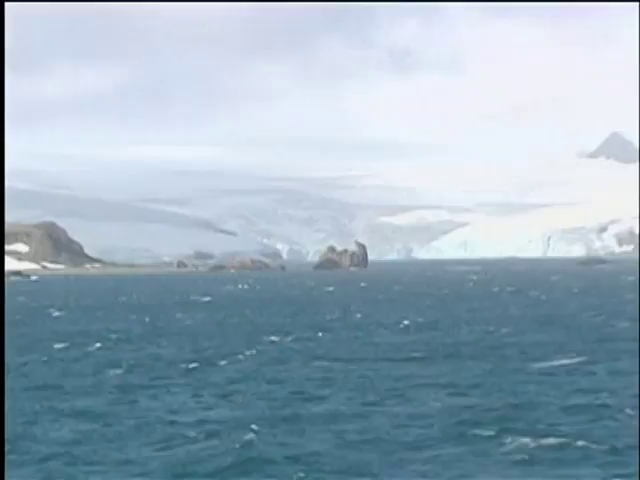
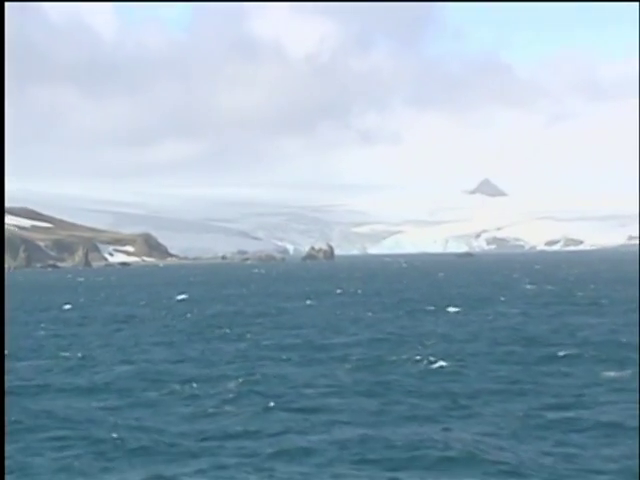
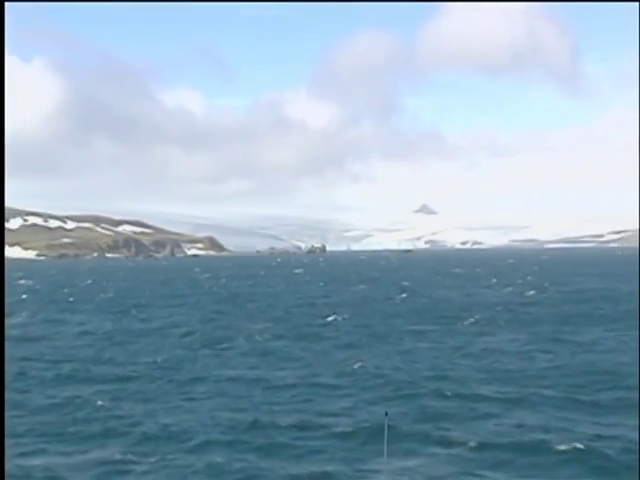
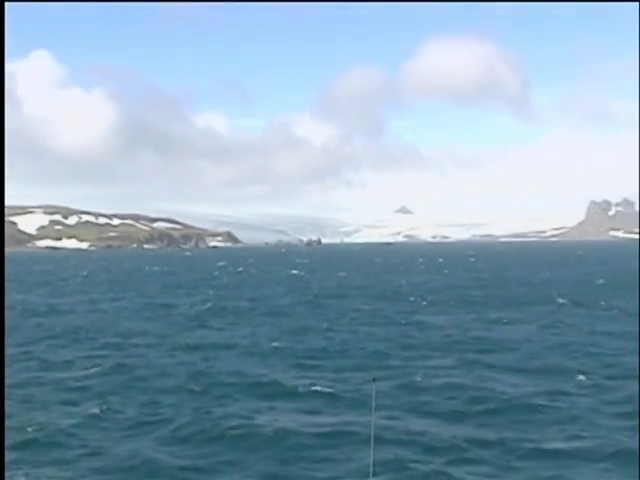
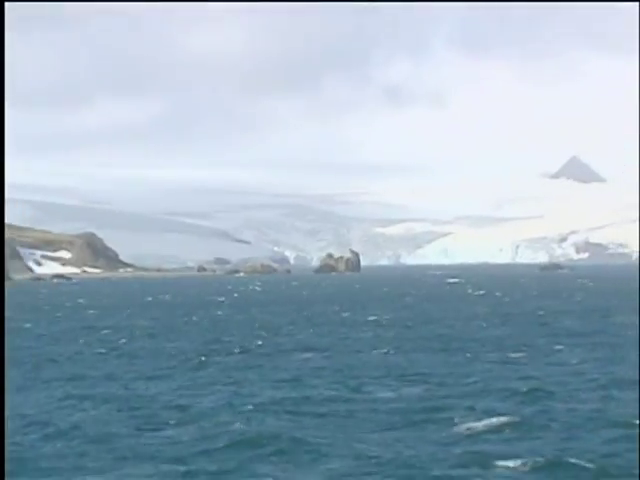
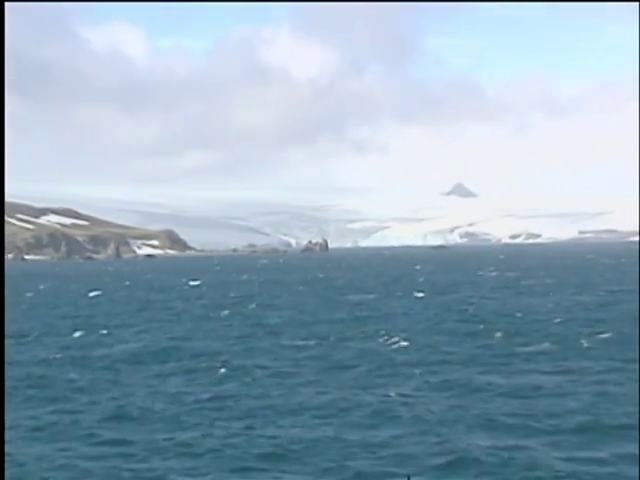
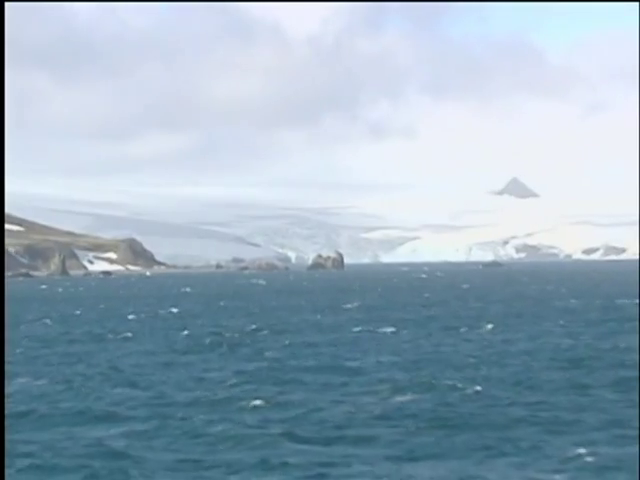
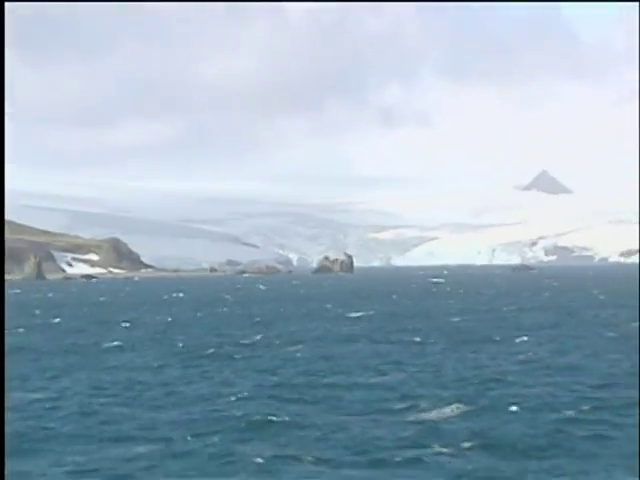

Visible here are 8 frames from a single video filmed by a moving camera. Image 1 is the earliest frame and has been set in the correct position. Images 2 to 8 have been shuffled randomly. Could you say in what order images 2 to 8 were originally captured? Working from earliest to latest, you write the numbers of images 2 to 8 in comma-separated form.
5, 8, 7, 2, 6, 3, 4
